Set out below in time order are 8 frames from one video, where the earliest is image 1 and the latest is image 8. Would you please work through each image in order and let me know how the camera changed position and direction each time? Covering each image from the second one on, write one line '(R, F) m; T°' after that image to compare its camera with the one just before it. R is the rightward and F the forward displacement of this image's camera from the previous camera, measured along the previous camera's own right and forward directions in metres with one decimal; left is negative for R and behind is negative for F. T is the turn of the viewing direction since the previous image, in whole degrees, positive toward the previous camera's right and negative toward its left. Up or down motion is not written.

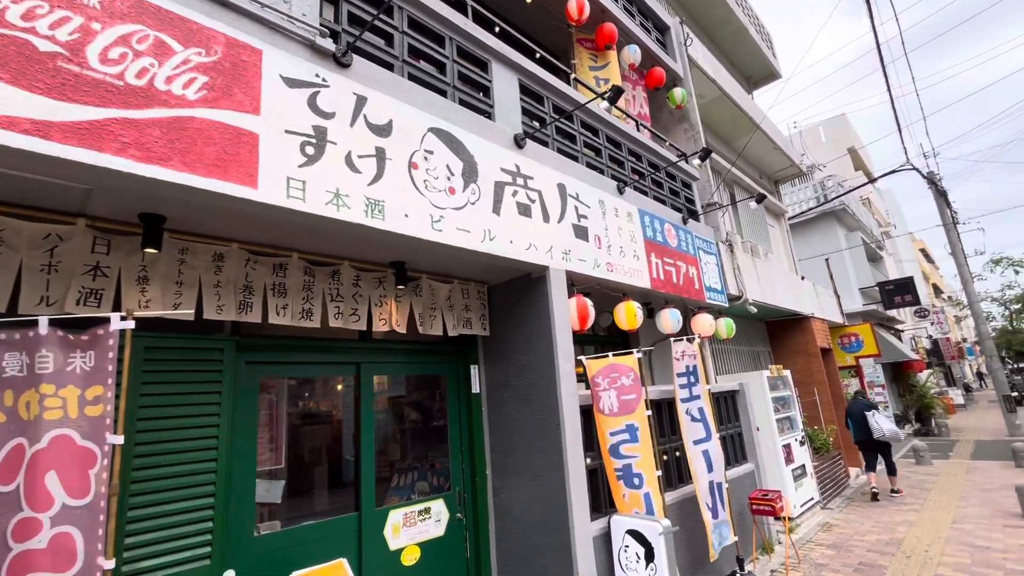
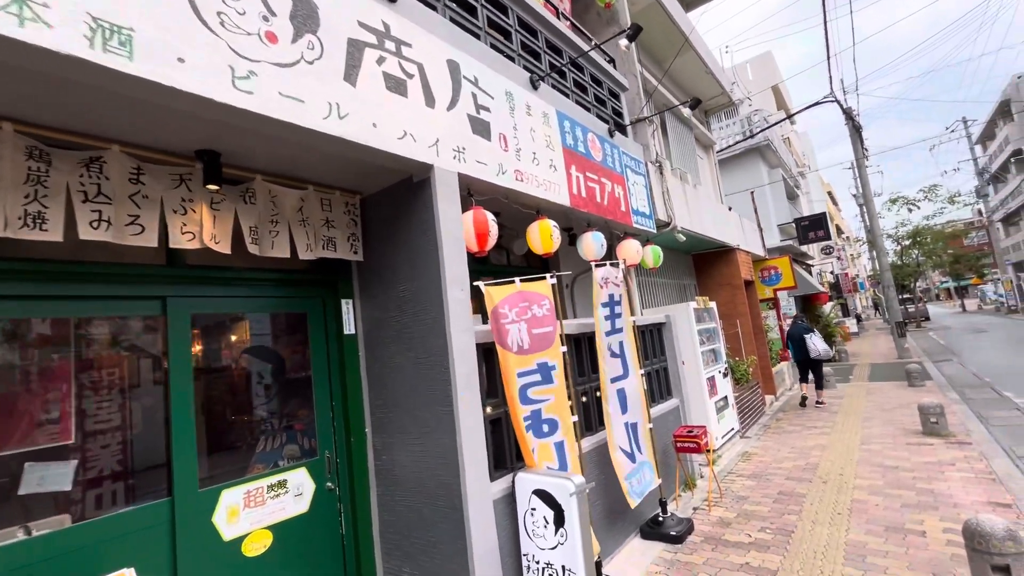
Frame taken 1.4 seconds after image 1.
(+0.4, +1.0) m; +8°
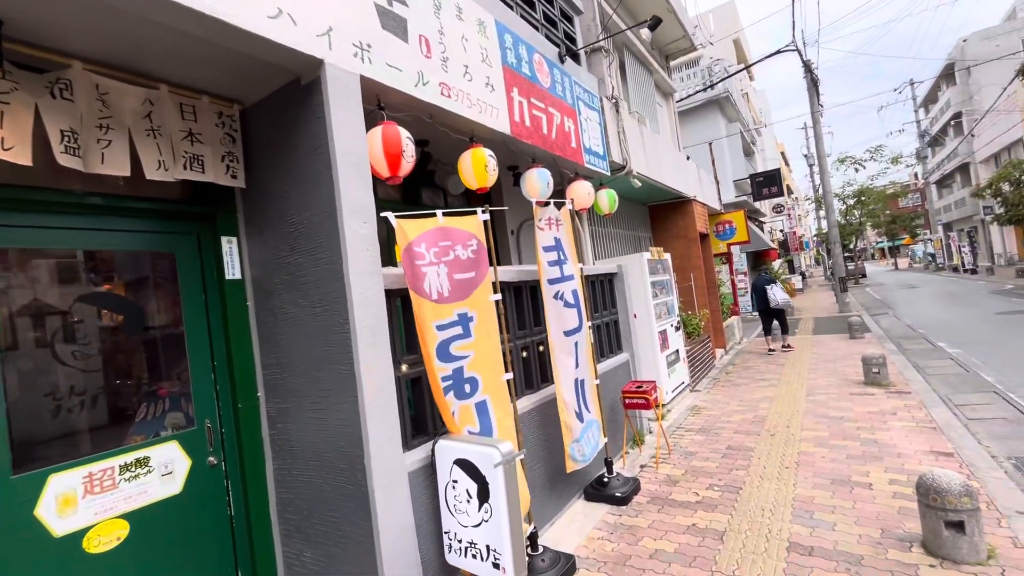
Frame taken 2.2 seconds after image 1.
(+0.3, +0.6) m; +5°
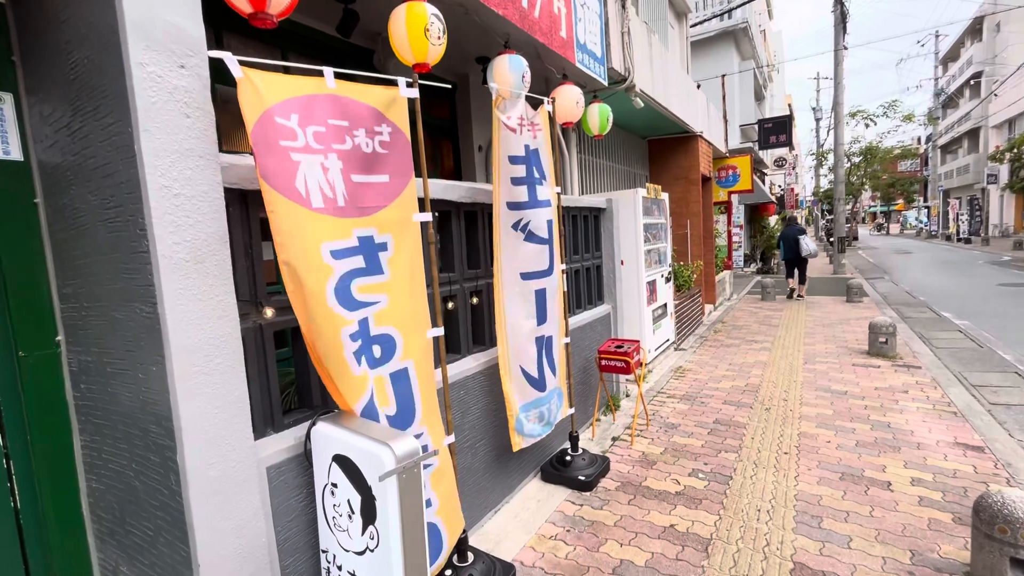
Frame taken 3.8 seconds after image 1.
(+0.3, +1.0) m; +2°
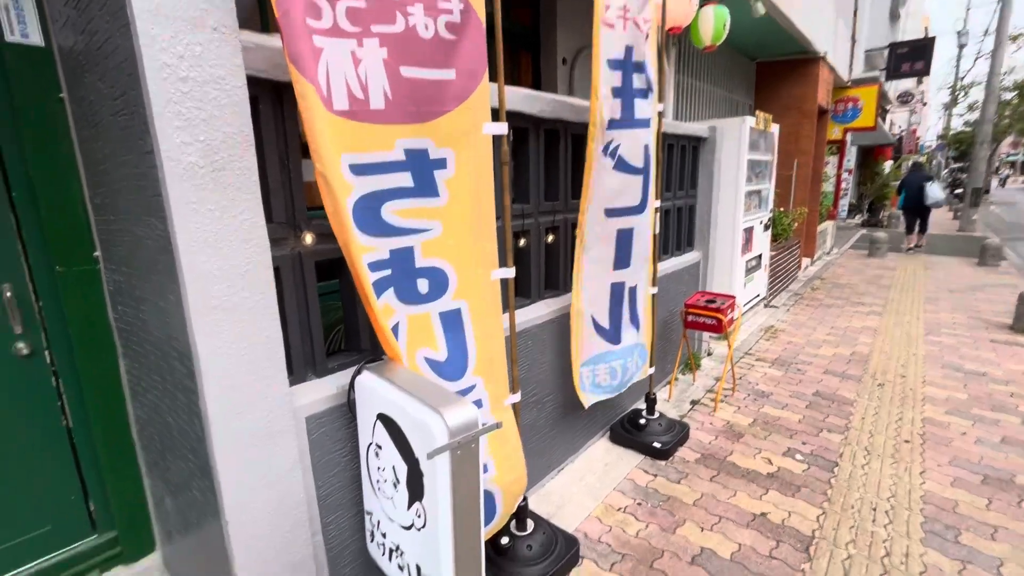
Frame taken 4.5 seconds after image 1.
(-0.1, +0.4) m; -8°
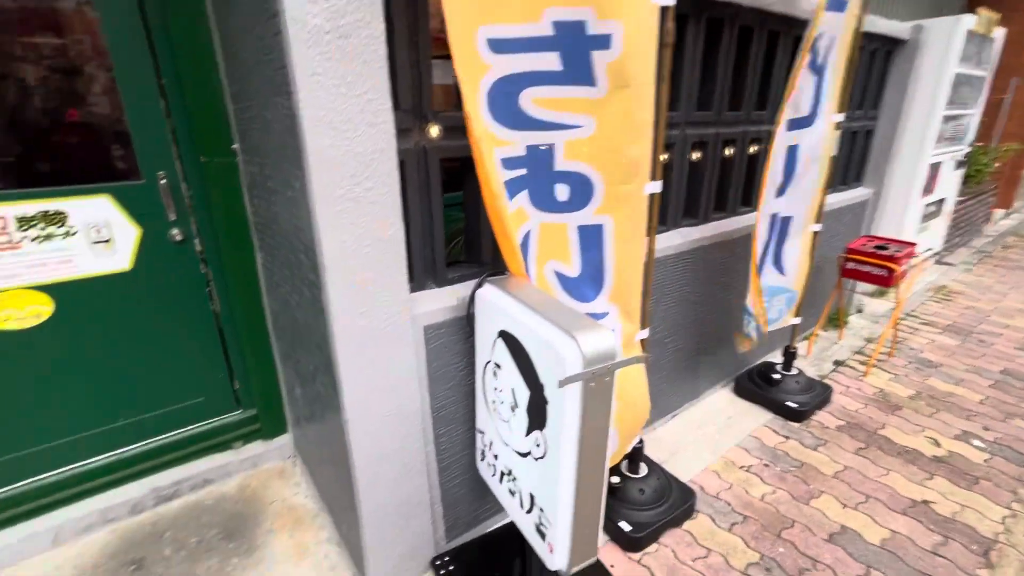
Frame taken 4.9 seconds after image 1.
(-0.1, +0.2) m; -12°
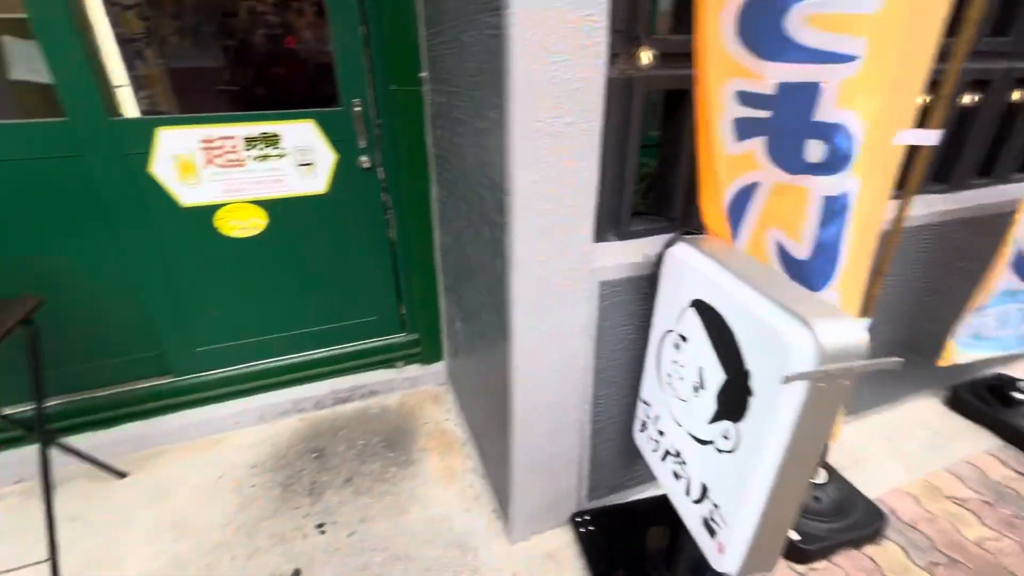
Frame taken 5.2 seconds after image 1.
(-0.2, +0.1) m; -15°
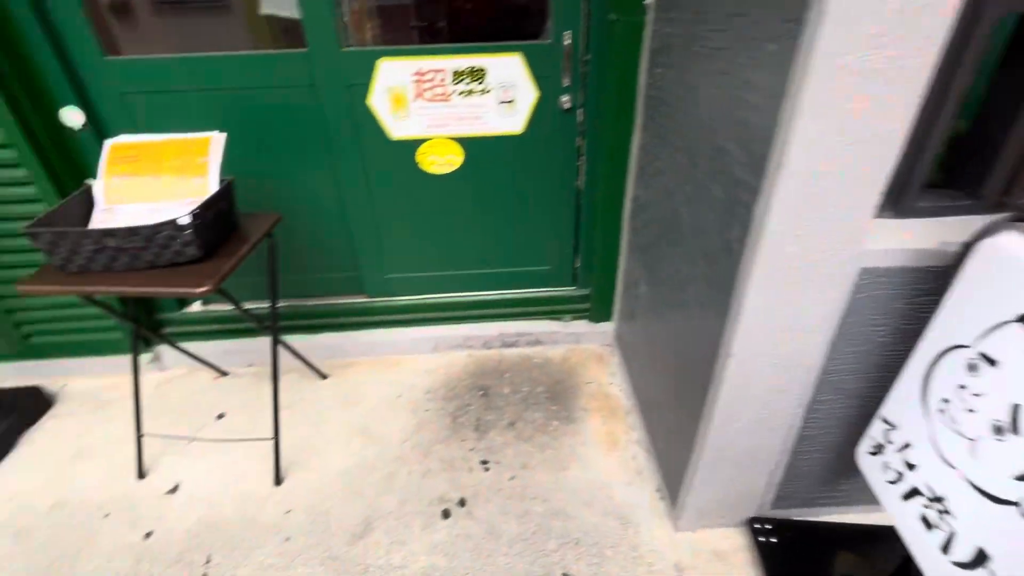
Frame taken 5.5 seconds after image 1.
(-0.2, +0.1) m; -16°
